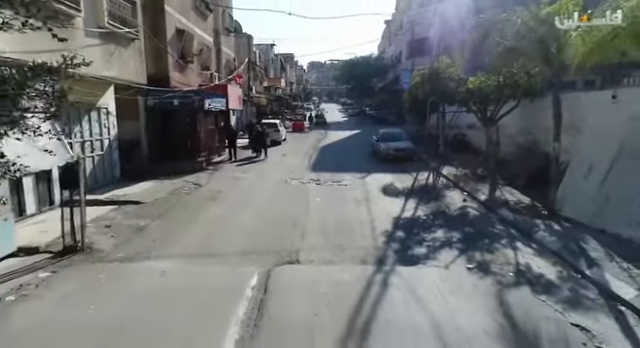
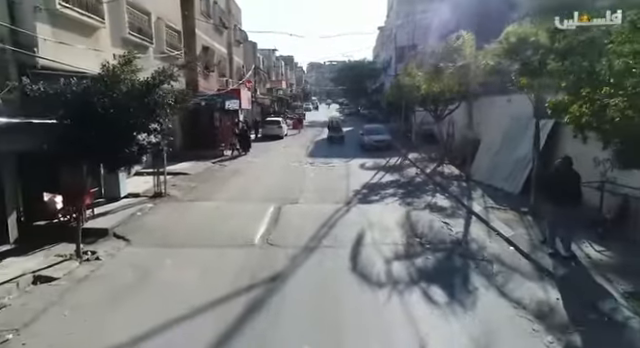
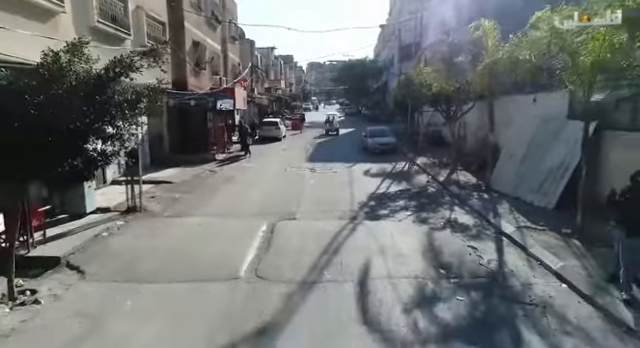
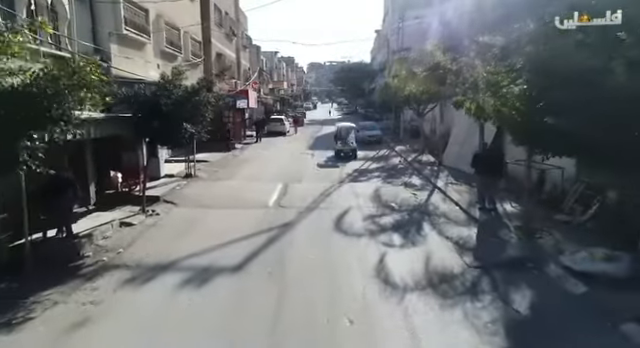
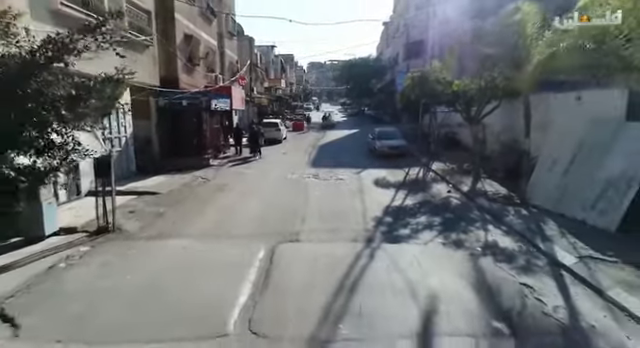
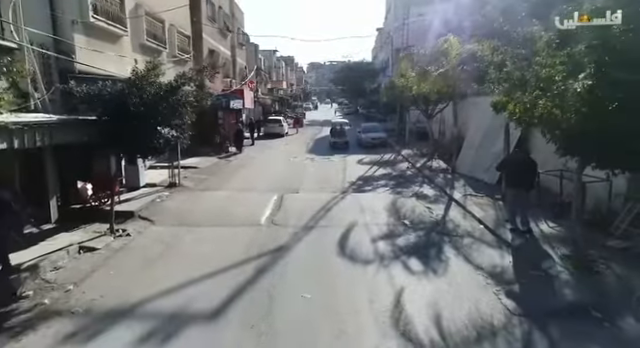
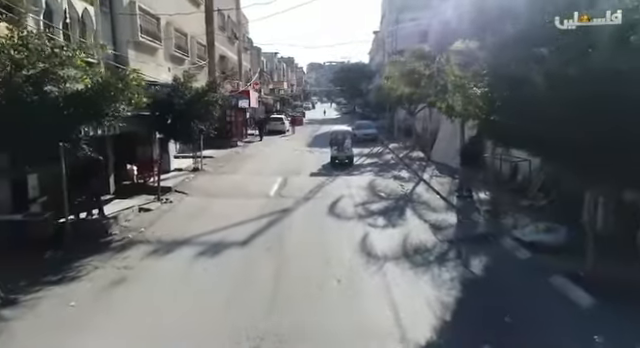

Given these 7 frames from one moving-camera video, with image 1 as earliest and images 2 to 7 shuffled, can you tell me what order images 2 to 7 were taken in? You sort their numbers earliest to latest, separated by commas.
5, 3, 2, 6, 4, 7
